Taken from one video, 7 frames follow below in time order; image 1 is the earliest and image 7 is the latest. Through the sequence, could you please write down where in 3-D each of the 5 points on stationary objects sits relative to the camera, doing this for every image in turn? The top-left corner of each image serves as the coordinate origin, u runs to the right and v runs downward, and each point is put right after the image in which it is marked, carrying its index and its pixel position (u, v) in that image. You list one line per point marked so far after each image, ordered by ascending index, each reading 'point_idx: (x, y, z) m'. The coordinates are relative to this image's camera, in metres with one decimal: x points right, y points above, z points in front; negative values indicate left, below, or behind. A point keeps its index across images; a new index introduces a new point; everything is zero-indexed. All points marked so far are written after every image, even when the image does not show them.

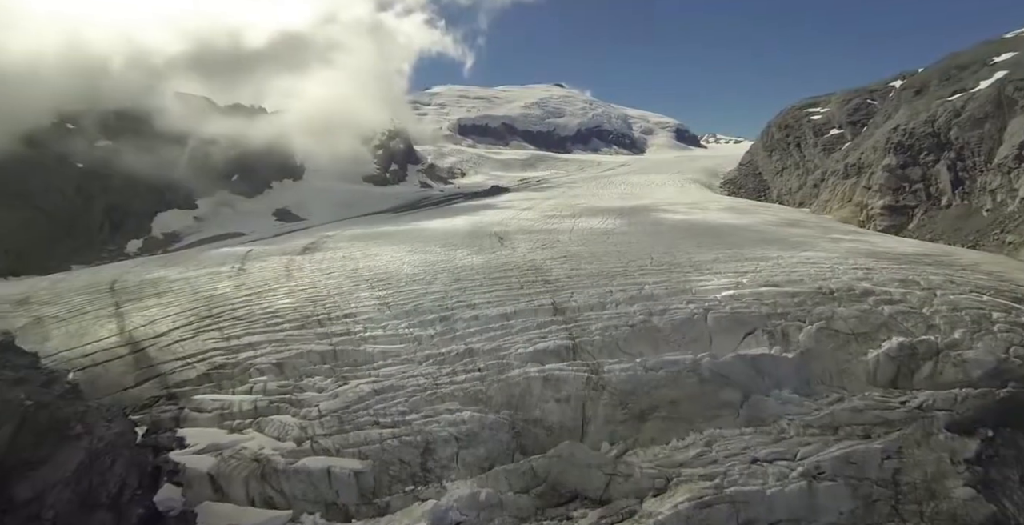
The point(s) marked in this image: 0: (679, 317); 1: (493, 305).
0: (+3.6, -1.2, +11.6) m
1: (-0.4, -1.0, +12.1) m
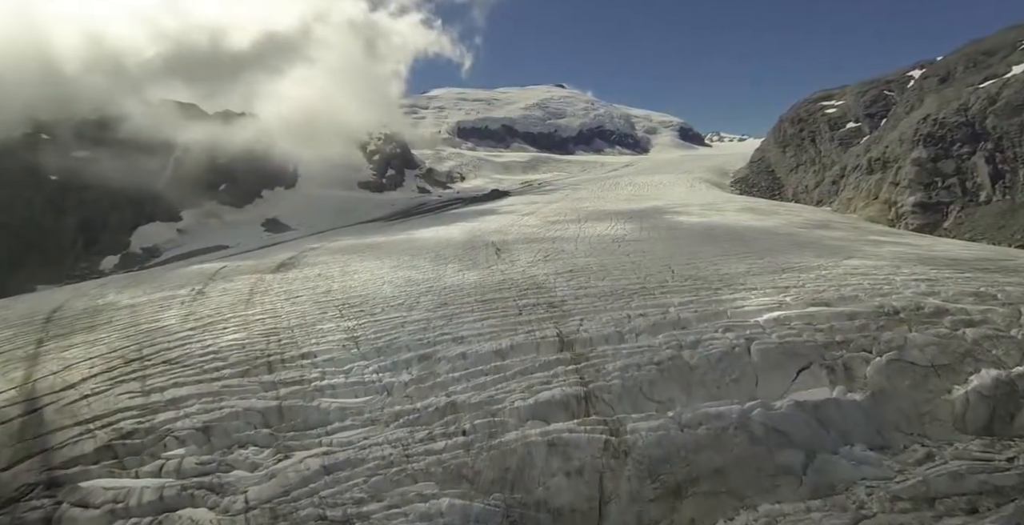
0: (+3.5, -1.5, +9.3) m
1: (-0.5, -1.4, +9.8) m
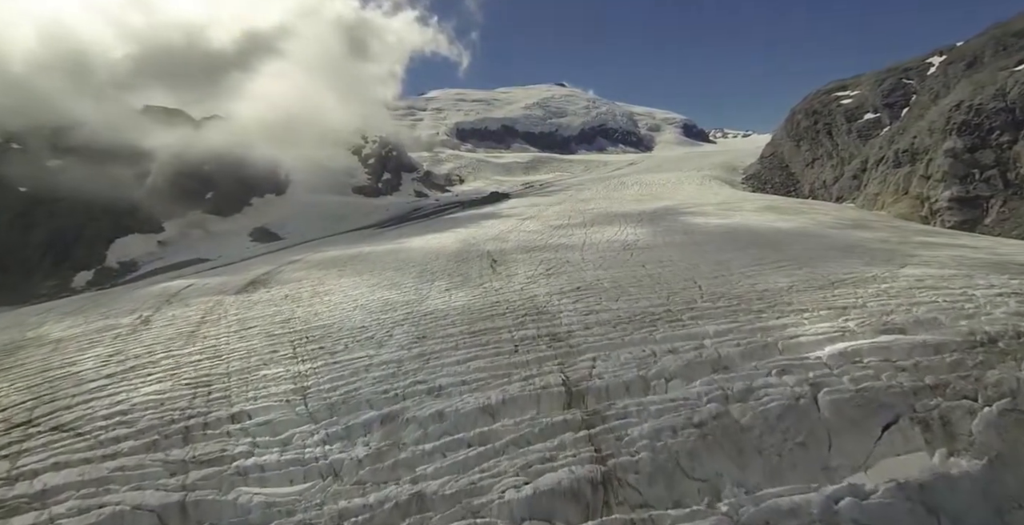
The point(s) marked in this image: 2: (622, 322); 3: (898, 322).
0: (+3.4, -1.8, +7.0) m
1: (-0.6, -1.8, +7.6) m
2: (+1.9, -1.0, +9.5) m
3: (+6.4, -1.0, +9.0) m
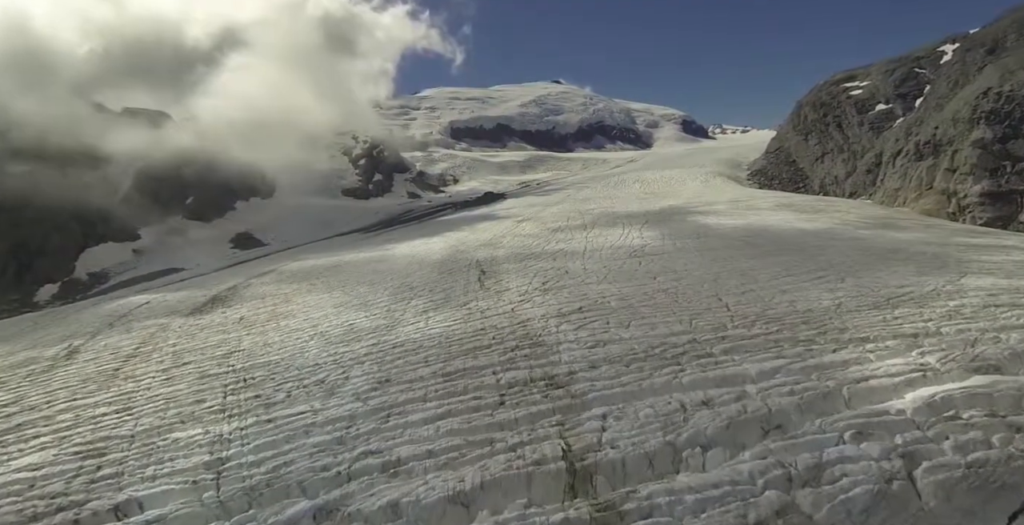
0: (+3.2, -2.1, +5.0) m
1: (-0.8, -2.1, +5.6) m
2: (+1.7, -1.3, +7.5) m
3: (+6.2, -1.2, +7.1) m
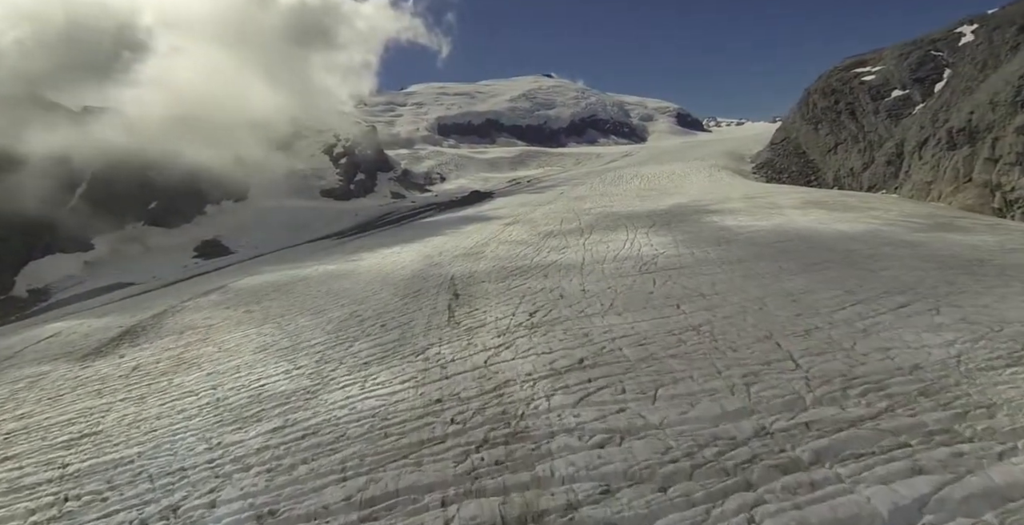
0: (+2.9, -2.5, +2.1) m
1: (-1.1, -2.6, +2.7) m
2: (+1.4, -1.8, +4.6) m
3: (+5.9, -1.6, +4.2) m
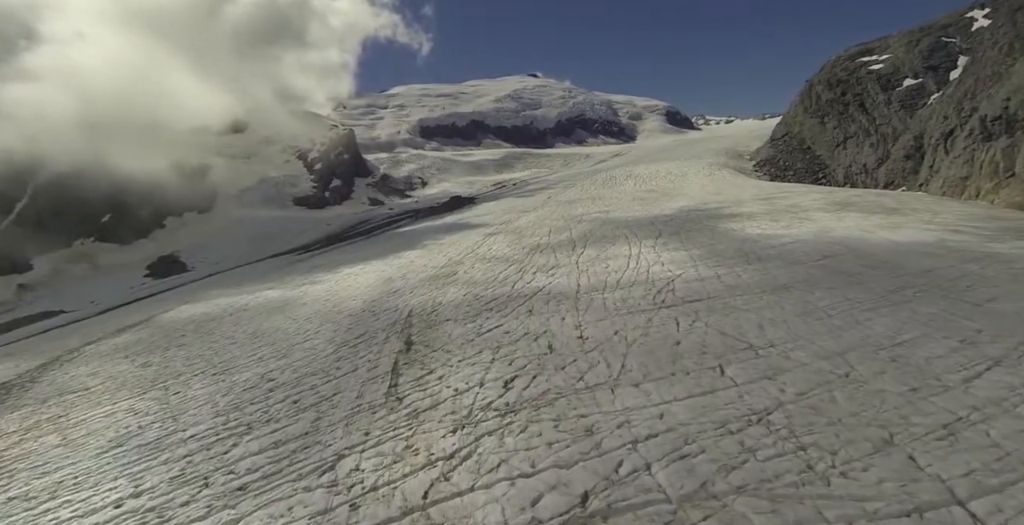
0: (+2.7, -3.0, -0.8) m
1: (-1.3, -3.2, -0.3) m
2: (+1.1, -2.3, +1.7) m
3: (+5.6, -2.0, +1.3) m
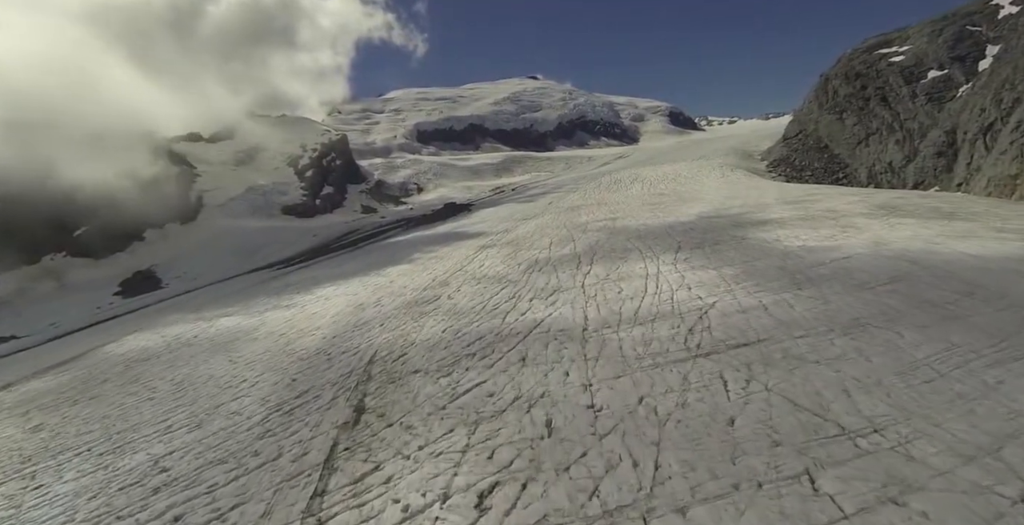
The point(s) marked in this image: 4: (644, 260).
0: (+2.5, -3.3, -3.0) m
1: (-1.5, -3.6, -2.5) m
2: (+0.9, -2.6, -0.5) m
3: (+5.4, -2.3, -0.9) m
4: (+2.8, 0.0, +11.7) m
